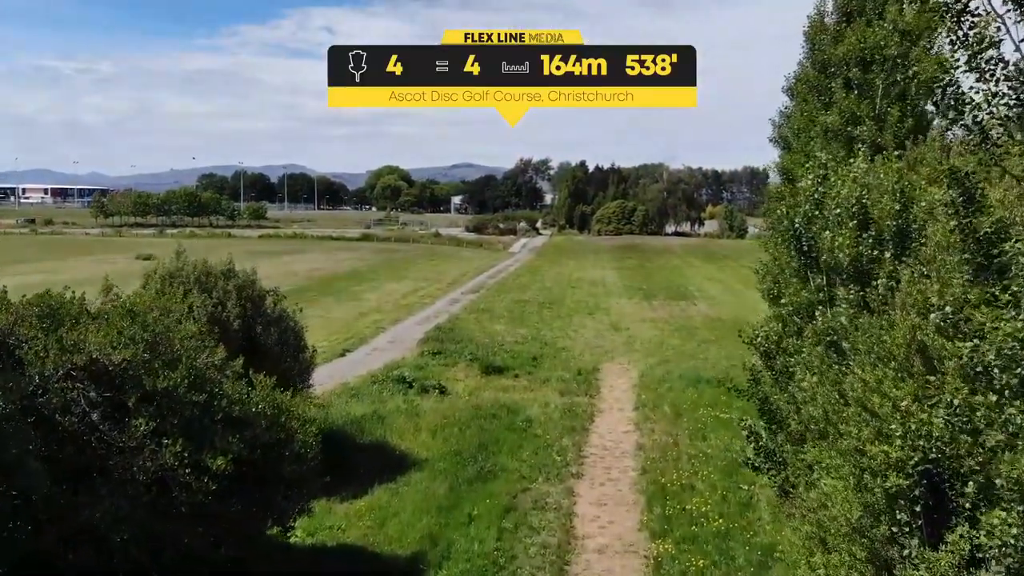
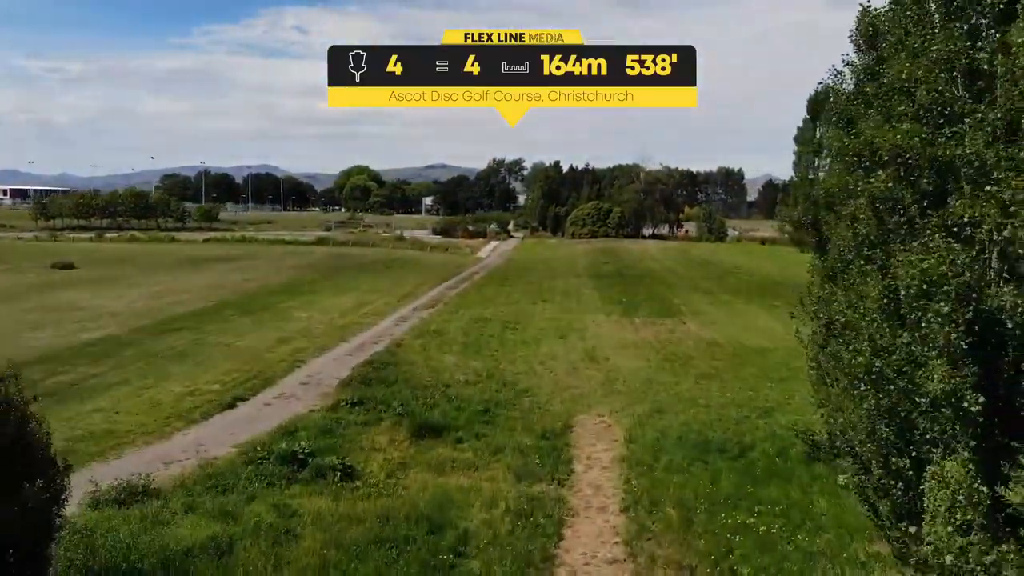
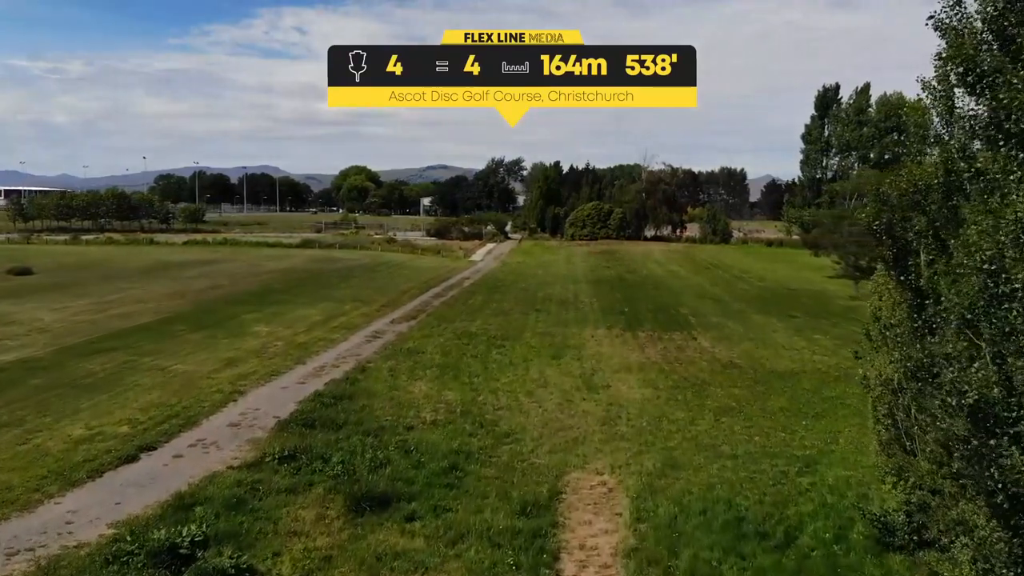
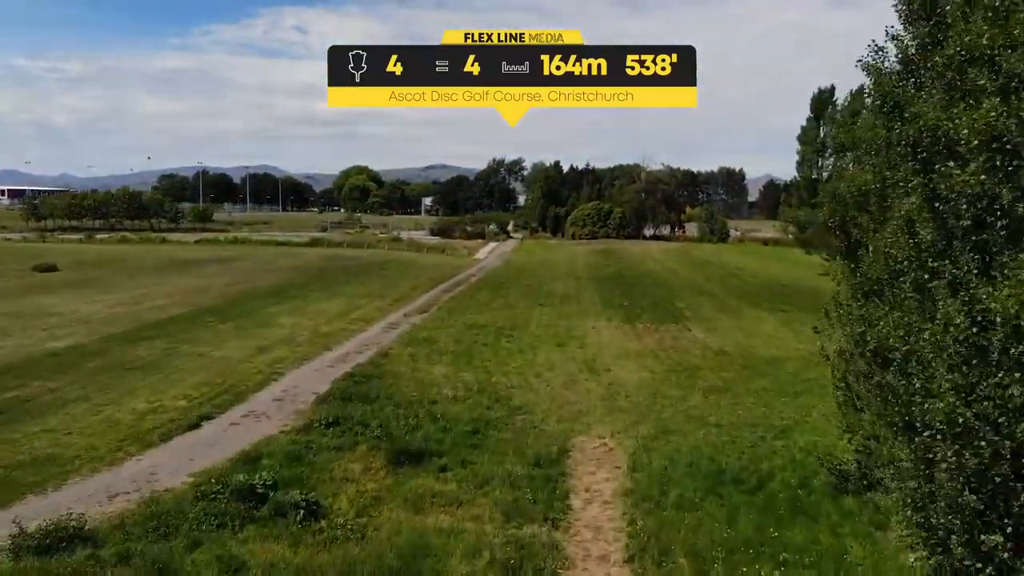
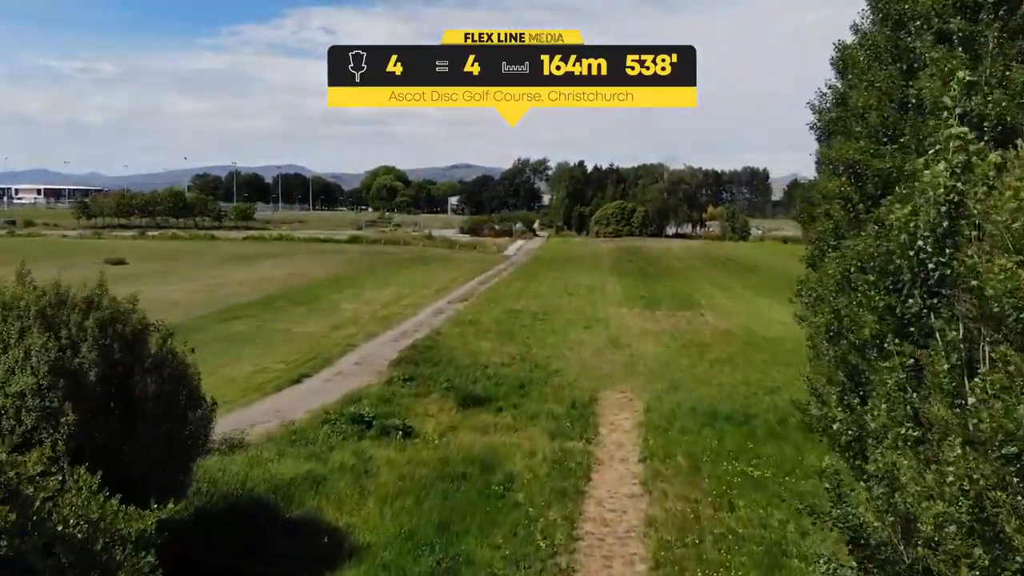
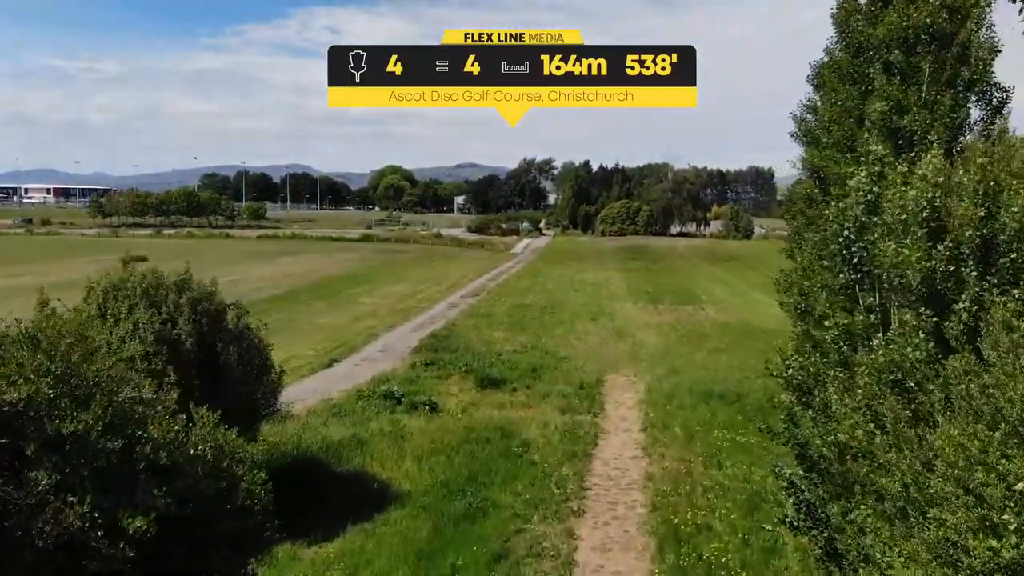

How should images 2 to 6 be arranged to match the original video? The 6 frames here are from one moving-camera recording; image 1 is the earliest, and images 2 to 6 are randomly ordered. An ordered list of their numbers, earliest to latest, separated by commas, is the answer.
6, 5, 2, 4, 3
